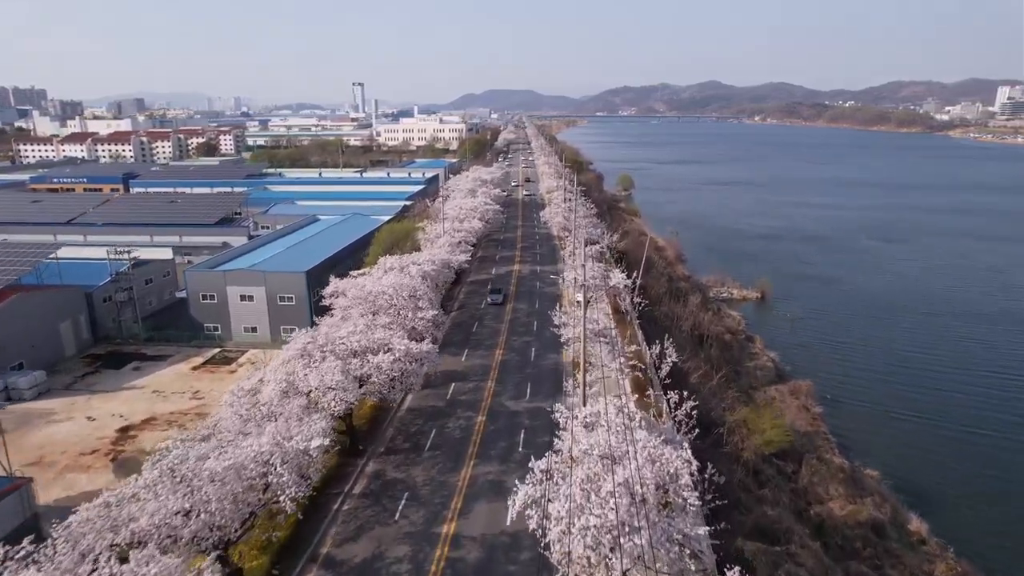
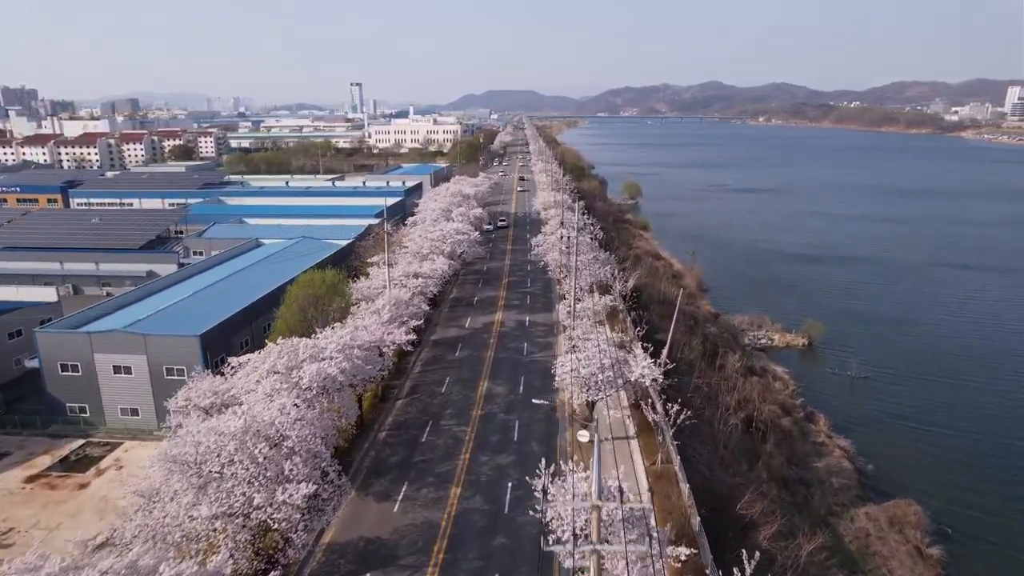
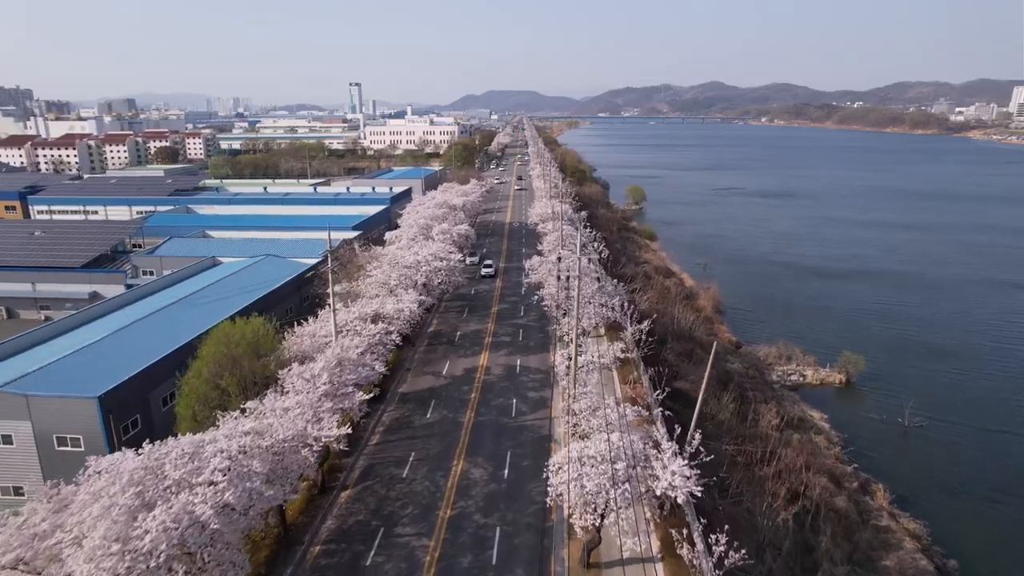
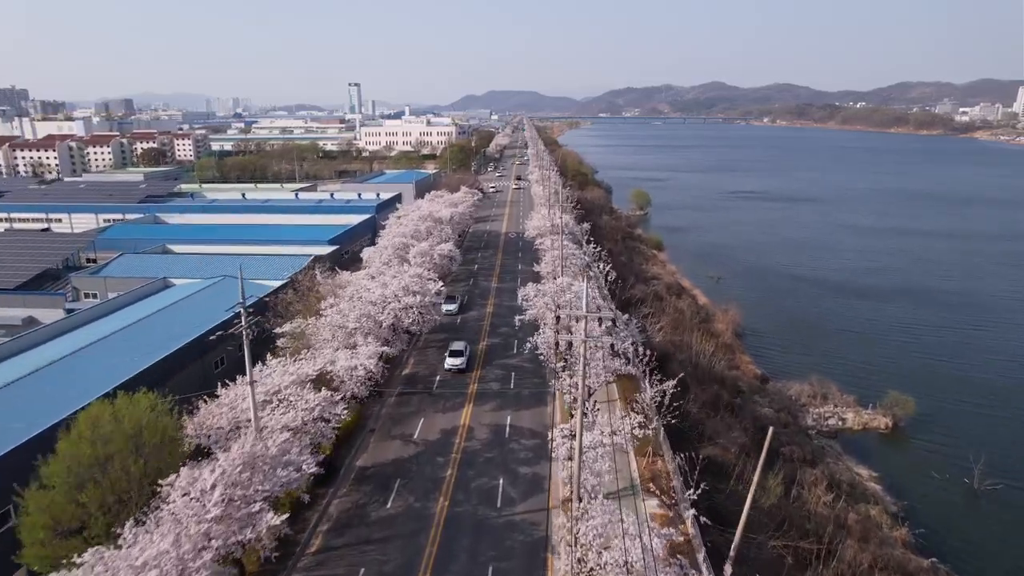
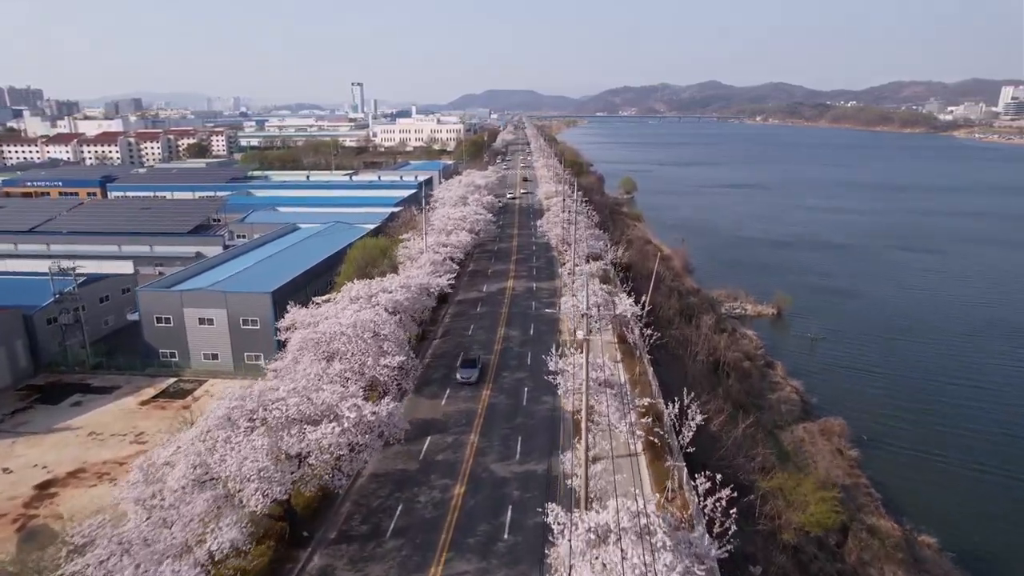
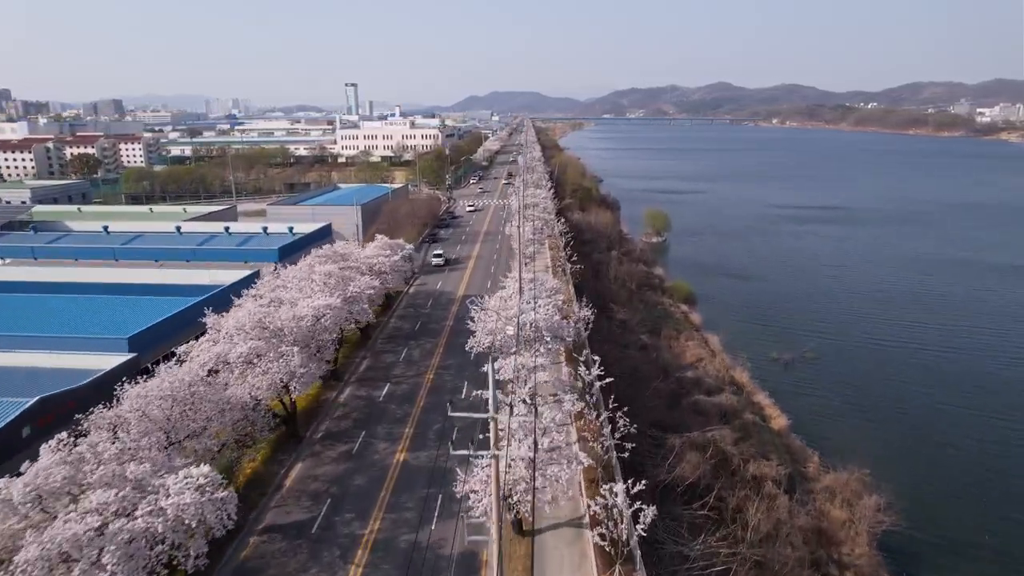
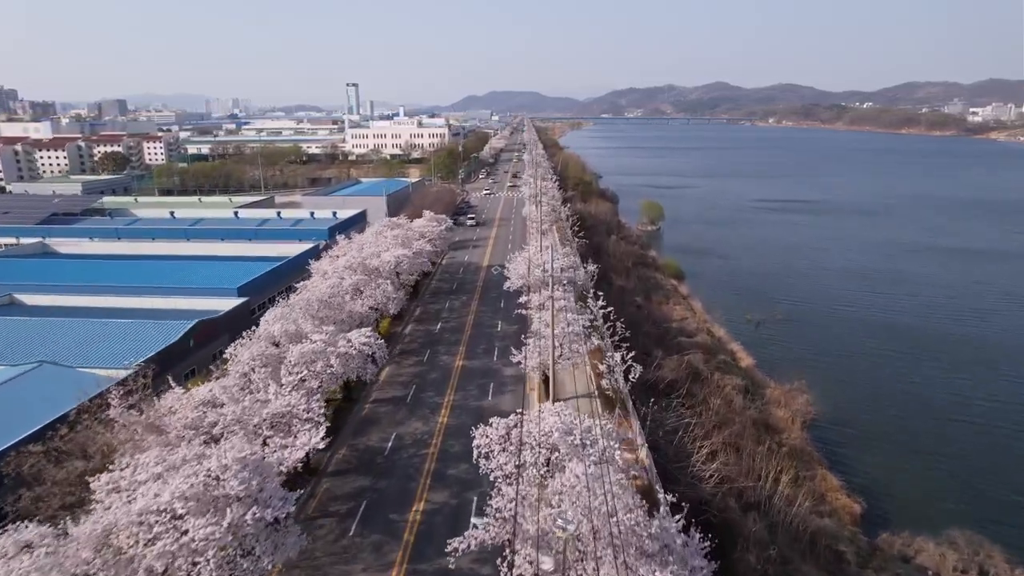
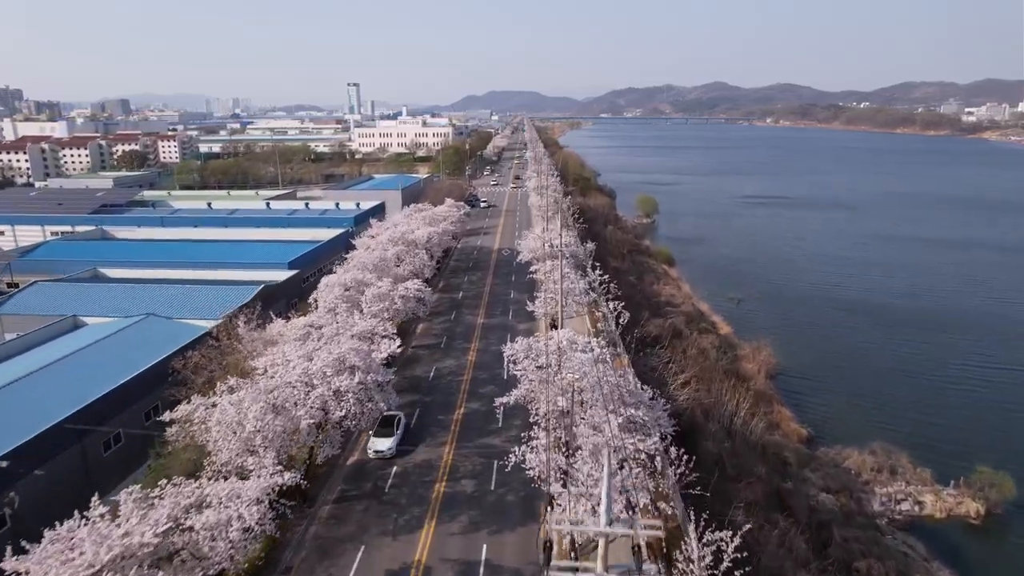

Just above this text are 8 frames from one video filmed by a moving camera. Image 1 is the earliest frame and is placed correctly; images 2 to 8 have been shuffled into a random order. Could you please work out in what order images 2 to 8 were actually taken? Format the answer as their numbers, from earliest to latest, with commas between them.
5, 2, 3, 4, 8, 7, 6
